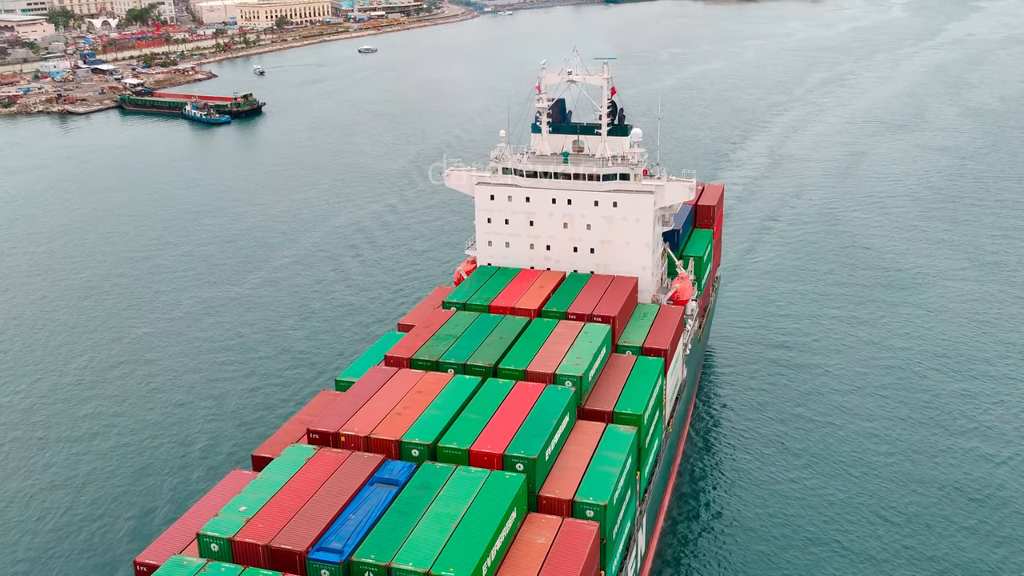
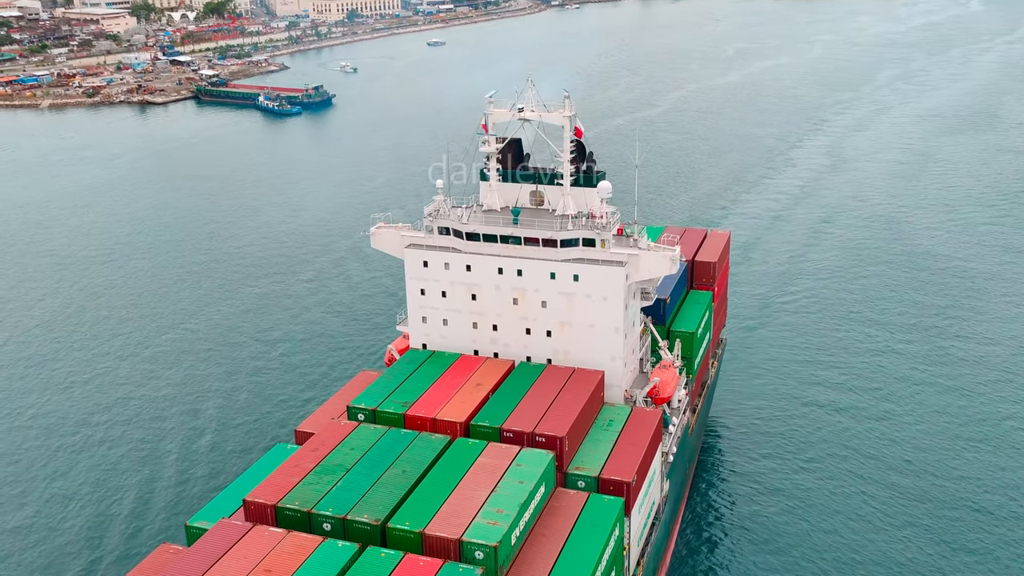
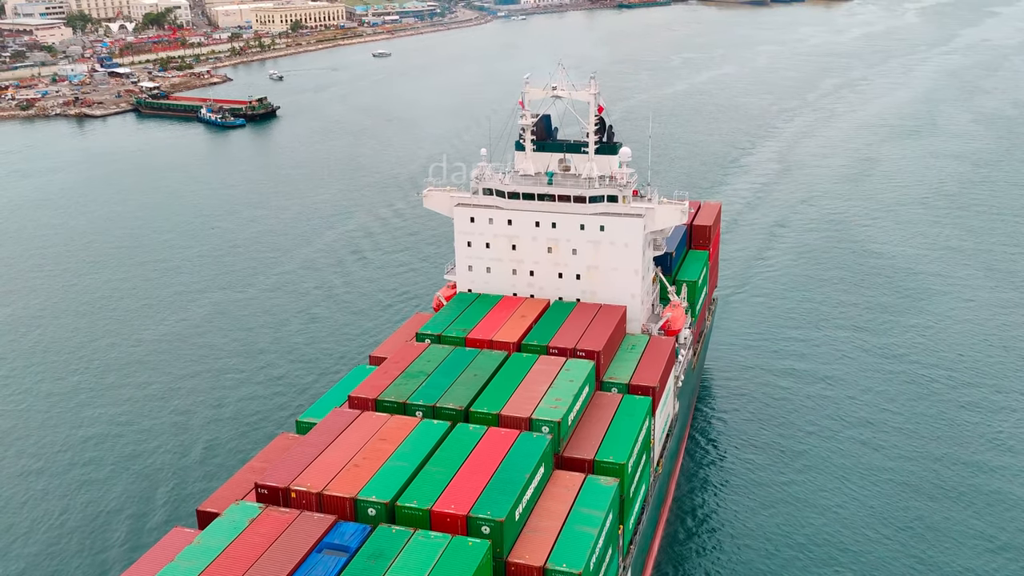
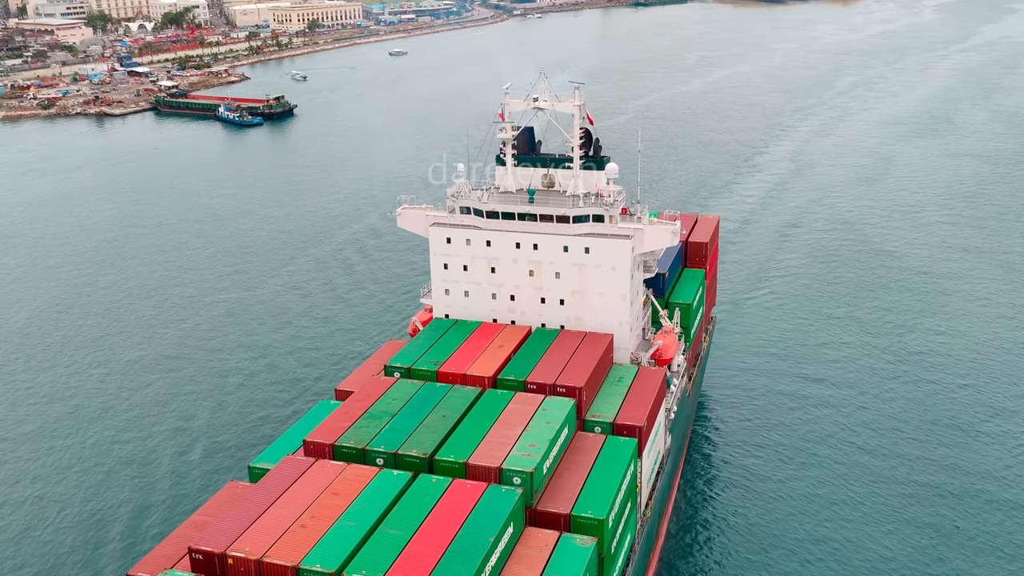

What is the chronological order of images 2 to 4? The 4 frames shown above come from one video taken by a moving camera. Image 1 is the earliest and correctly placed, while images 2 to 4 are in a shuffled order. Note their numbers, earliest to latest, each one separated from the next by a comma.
3, 4, 2
